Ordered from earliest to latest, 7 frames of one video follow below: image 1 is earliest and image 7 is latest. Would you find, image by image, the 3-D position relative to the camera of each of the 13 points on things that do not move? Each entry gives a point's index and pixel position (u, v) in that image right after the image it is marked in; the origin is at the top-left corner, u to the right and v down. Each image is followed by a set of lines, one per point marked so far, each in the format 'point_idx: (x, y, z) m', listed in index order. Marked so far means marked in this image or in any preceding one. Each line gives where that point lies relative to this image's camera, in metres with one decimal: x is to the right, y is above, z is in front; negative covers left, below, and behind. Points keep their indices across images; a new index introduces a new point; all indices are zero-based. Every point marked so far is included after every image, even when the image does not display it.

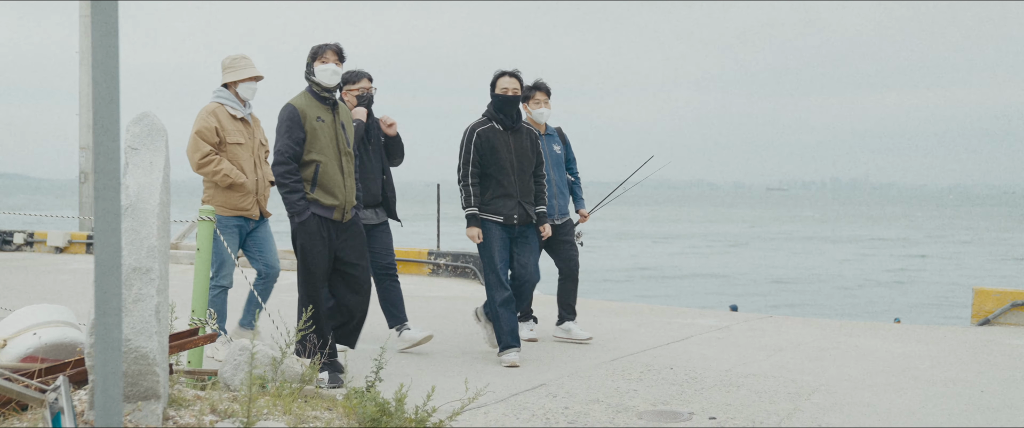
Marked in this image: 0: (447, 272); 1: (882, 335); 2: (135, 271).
0: (-0.9, -0.8, +10.4) m
1: (+3.3, -1.1, +7.1) m
2: (-1.3, -0.2, +2.8) m
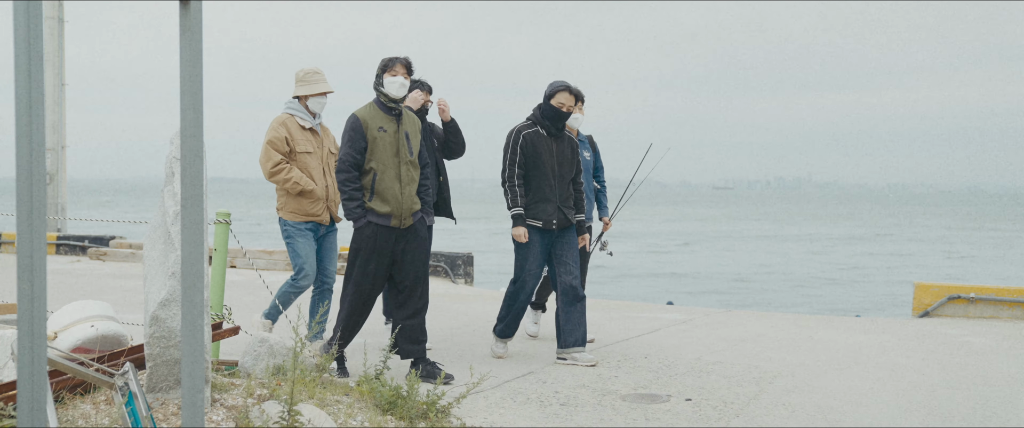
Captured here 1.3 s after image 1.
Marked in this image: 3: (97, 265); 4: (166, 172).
0: (-1.3, -0.8, +10.7) m
1: (+3.1, -1.1, +7.7) m
2: (-1.3, -0.2, +3.1) m
3: (-5.3, -0.6, +10.1) m
4: (-1.4, +0.2, +3.3) m
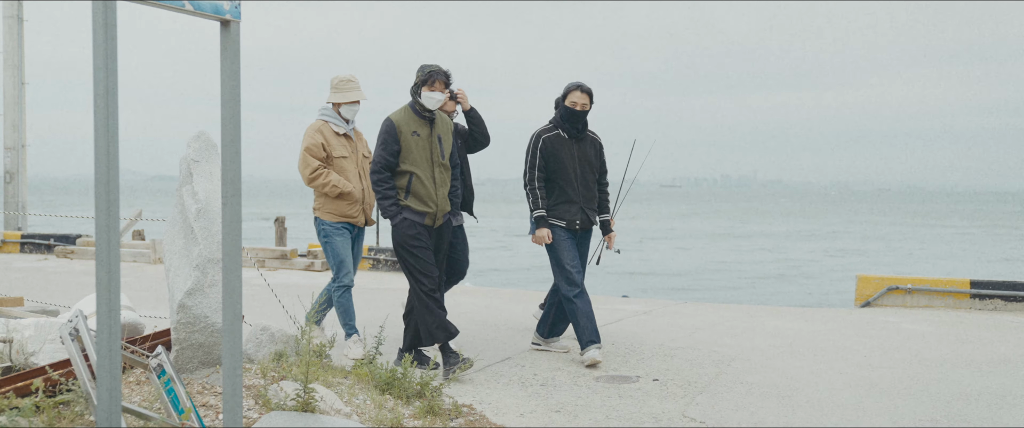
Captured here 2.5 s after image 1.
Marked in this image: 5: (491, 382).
0: (-1.7, -0.7, +11.0) m
1: (+2.8, -1.1, +8.2) m
2: (-1.3, -0.2, +3.4) m
3: (-5.7, -0.6, +10.1) m
4: (-1.5, +0.2, +3.6) m
5: (-0.1, -1.0, +4.7) m
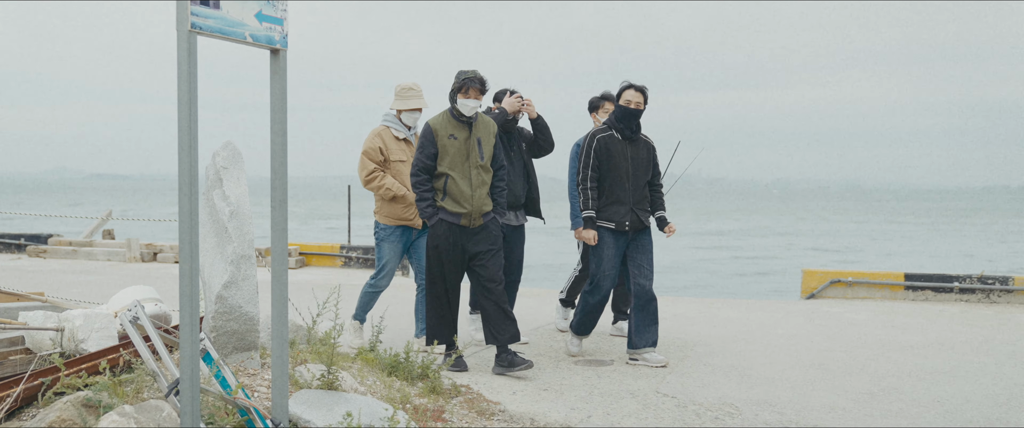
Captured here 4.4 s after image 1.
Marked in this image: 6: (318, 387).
0: (-2.2, -0.7, +11.3) m
1: (+2.5, -1.0, +8.9) m
2: (-1.3, -0.2, +3.8) m
3: (-6.1, -0.6, +10.3) m
4: (-1.5, +0.2, +4.0) m
5: (-0.2, -1.0, +5.2) m
6: (-0.9, -0.8, +3.9) m
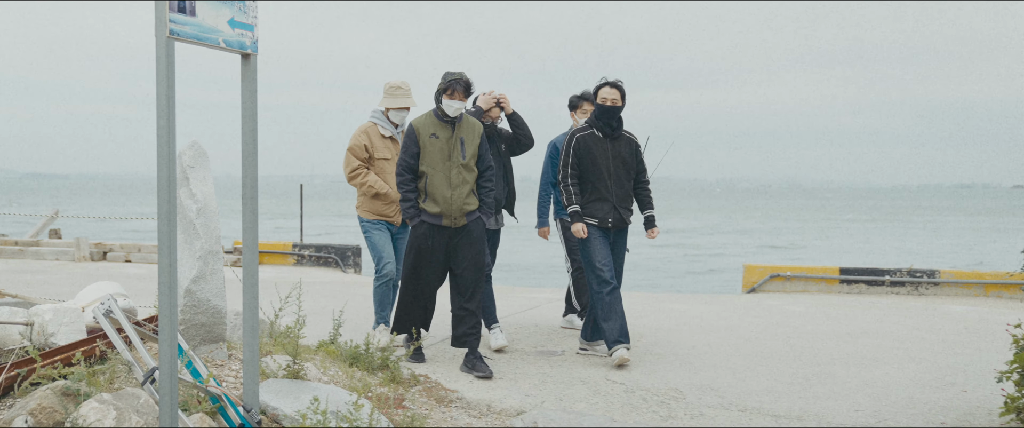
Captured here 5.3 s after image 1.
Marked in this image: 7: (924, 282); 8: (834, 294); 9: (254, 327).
0: (-2.9, -0.7, +11.4) m
1: (+2.0, -1.0, +9.2) m
2: (-1.5, -0.2, +3.9) m
3: (-6.7, -0.6, +10.1) m
4: (-1.7, +0.2, +4.1) m
5: (-0.5, -1.0, +5.4) m
6: (-1.2, -0.8, +4.0) m
7: (+4.8, -0.8, +9.2) m
8: (+3.8, -0.9, +9.4) m
9: (-1.1, -0.5, +3.3) m
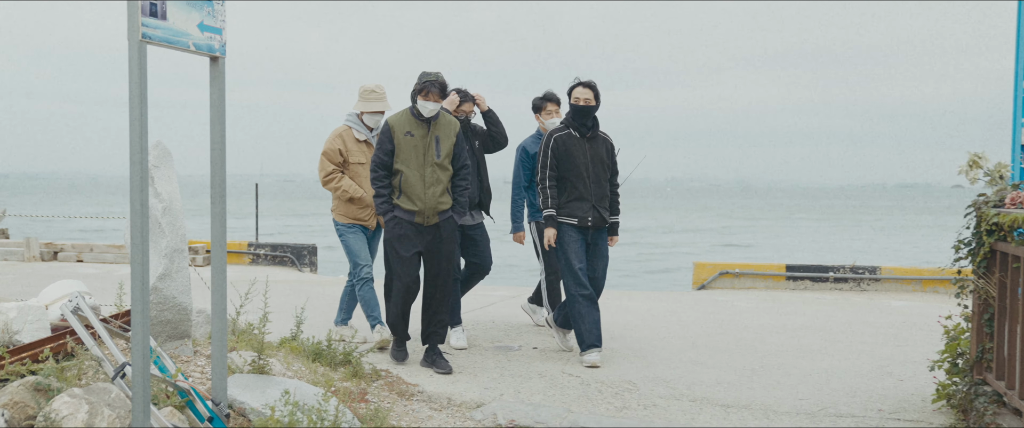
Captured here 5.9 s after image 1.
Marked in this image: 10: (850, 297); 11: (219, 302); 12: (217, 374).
0: (-3.5, -0.7, +11.4) m
1: (+1.5, -1.0, +9.5) m
2: (-1.7, -0.2, +4.0) m
3: (-7.2, -0.6, +9.9) m
4: (-1.9, +0.2, +4.2) m
5: (-0.8, -1.0, +5.5) m
6: (-1.4, -0.8, +4.1) m
7: (+4.3, -0.8, +9.7) m
8: (+3.3, -0.9, +9.8) m
9: (-1.3, -0.5, +3.4) m
10: (+3.9, -1.0, +9.2) m
11: (-1.3, -0.4, +3.4) m
12: (-1.3, -0.7, +3.4) m
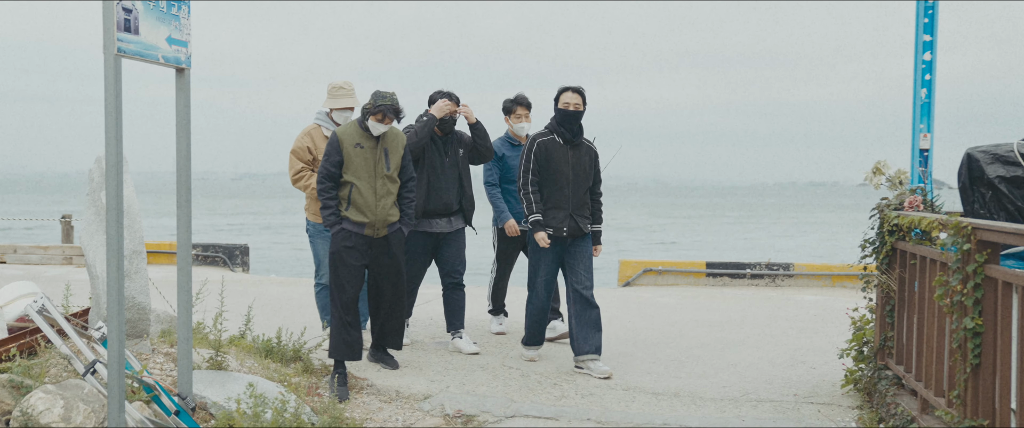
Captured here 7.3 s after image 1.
0: (-4.5, -0.7, +11.3) m
1: (+0.7, -1.0, +9.9) m
2: (-2.0, -0.2, +4.1) m
3: (-8.0, -0.6, +9.4) m
4: (-2.2, +0.2, +4.2) m
5: (-1.2, -1.0, +5.7) m
6: (-1.6, -0.8, +4.3) m
7: (+3.5, -0.8, +10.3) m
8: (+2.5, -0.9, +10.3) m
9: (-1.5, -0.5, +3.6) m
10: (+3.1, -1.0, +9.9) m
11: (-1.5, -0.4, +3.6) m
12: (-1.5, -0.7, +3.6) m
